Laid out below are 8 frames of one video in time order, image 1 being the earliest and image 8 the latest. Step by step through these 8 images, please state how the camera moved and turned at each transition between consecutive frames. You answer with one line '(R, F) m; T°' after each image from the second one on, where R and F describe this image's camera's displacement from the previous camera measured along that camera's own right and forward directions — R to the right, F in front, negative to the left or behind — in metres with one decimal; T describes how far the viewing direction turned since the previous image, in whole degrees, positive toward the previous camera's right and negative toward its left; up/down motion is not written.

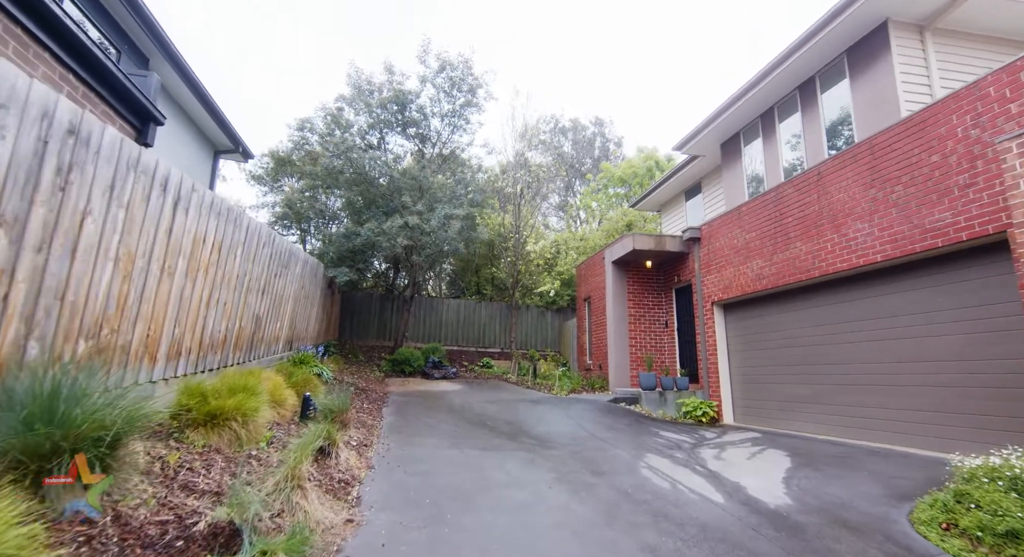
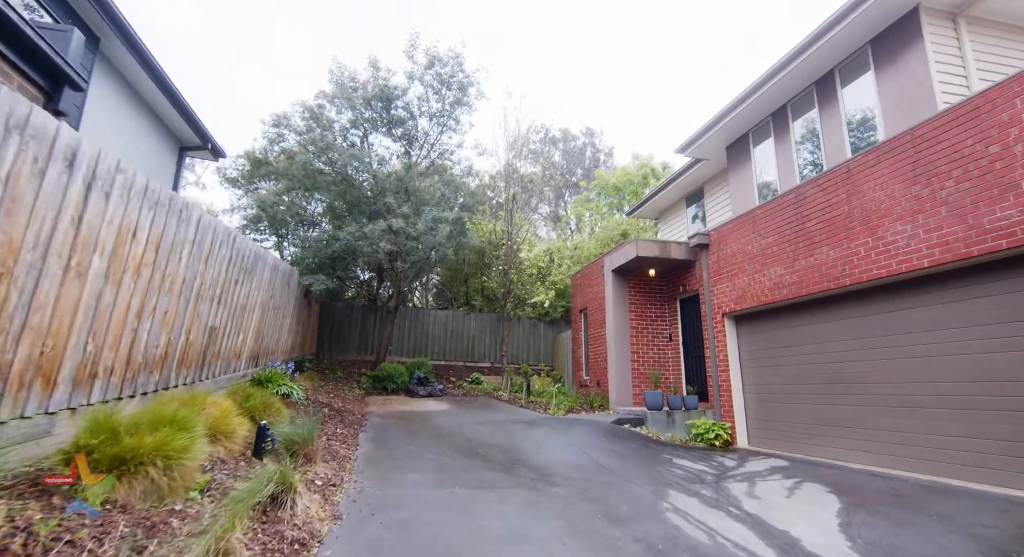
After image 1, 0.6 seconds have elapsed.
(-0.1, +0.8) m; +2°
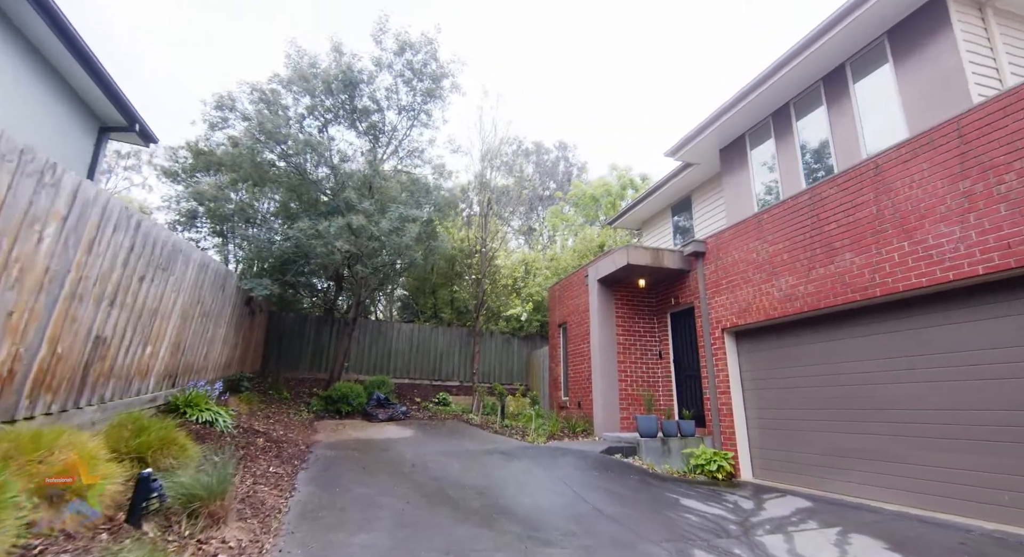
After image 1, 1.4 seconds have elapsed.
(-0.2, +1.1) m; +4°
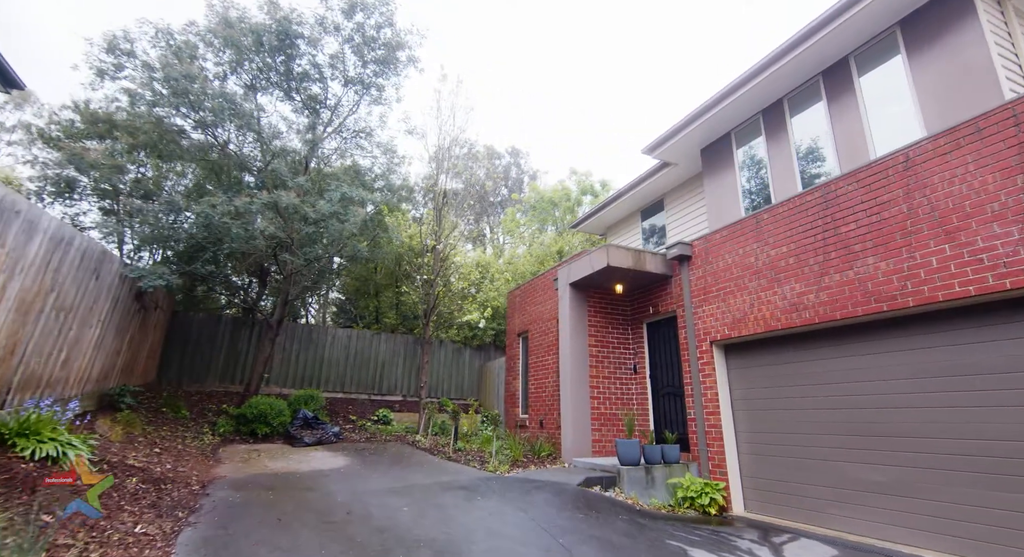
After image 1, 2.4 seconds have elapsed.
(-0.3, +1.2) m; +7°
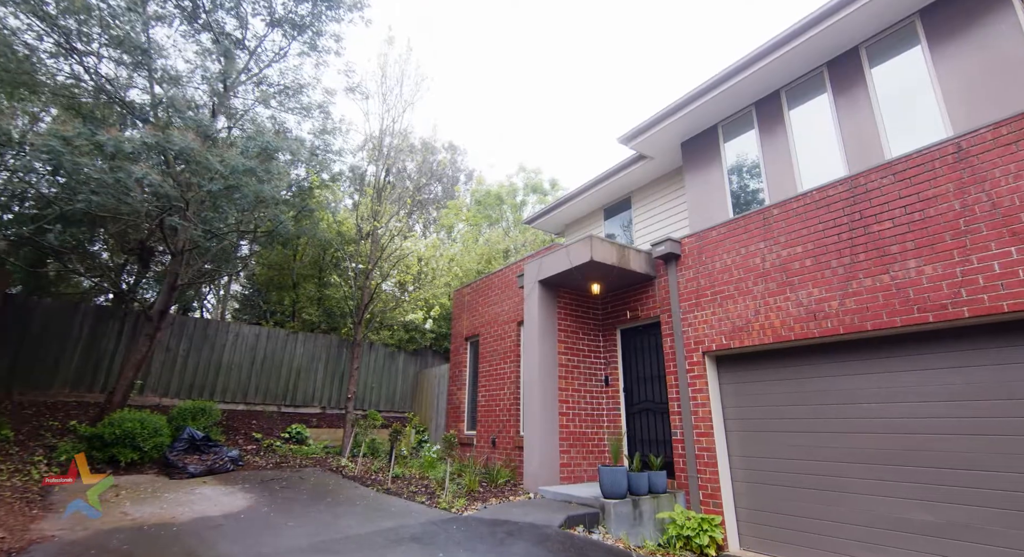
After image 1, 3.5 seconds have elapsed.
(-0.6, +1.3) m; +10°
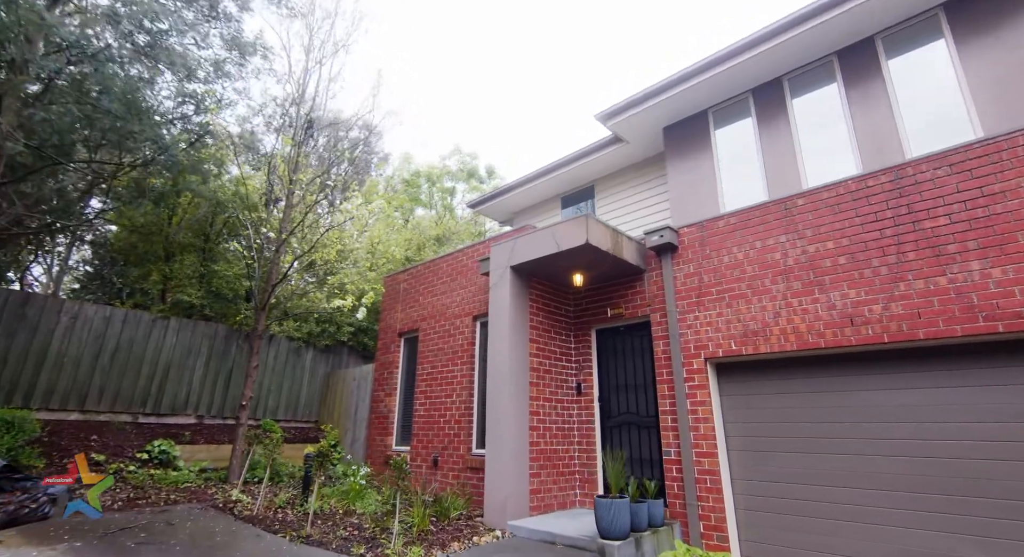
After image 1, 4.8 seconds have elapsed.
(-0.8, +1.4) m; +12°
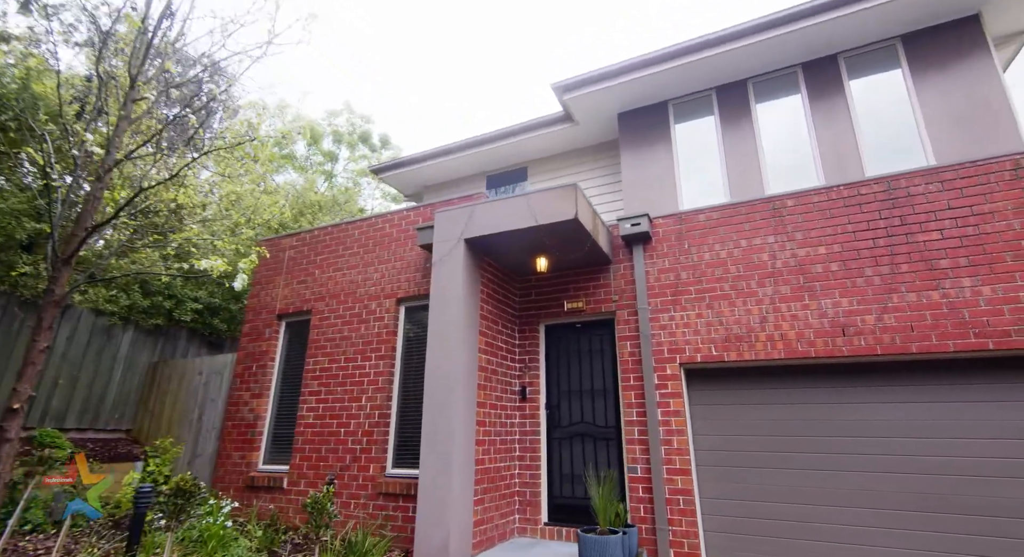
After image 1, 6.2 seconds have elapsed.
(-1.0, +1.3) m; +18°
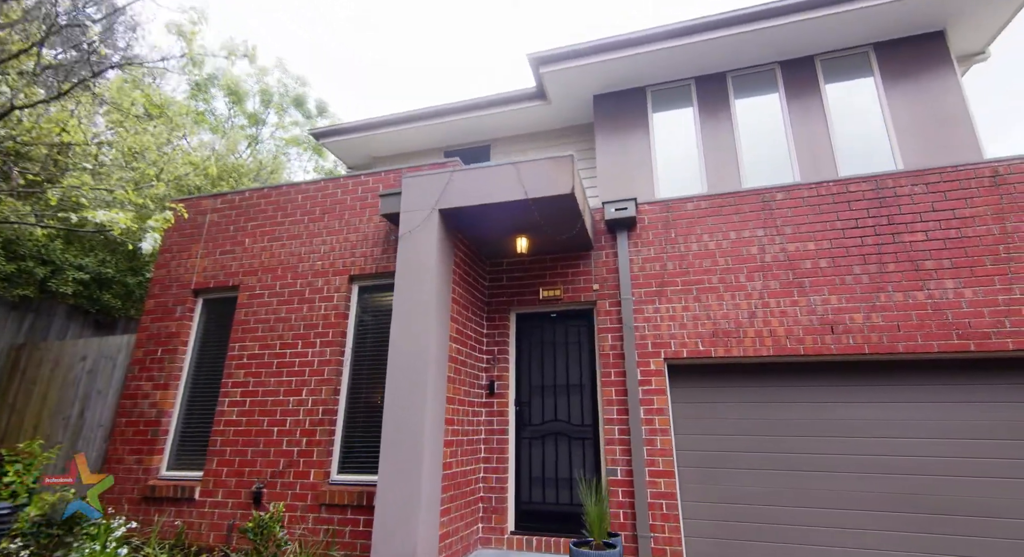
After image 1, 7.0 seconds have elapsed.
(-0.5, +0.6) m; +9°
